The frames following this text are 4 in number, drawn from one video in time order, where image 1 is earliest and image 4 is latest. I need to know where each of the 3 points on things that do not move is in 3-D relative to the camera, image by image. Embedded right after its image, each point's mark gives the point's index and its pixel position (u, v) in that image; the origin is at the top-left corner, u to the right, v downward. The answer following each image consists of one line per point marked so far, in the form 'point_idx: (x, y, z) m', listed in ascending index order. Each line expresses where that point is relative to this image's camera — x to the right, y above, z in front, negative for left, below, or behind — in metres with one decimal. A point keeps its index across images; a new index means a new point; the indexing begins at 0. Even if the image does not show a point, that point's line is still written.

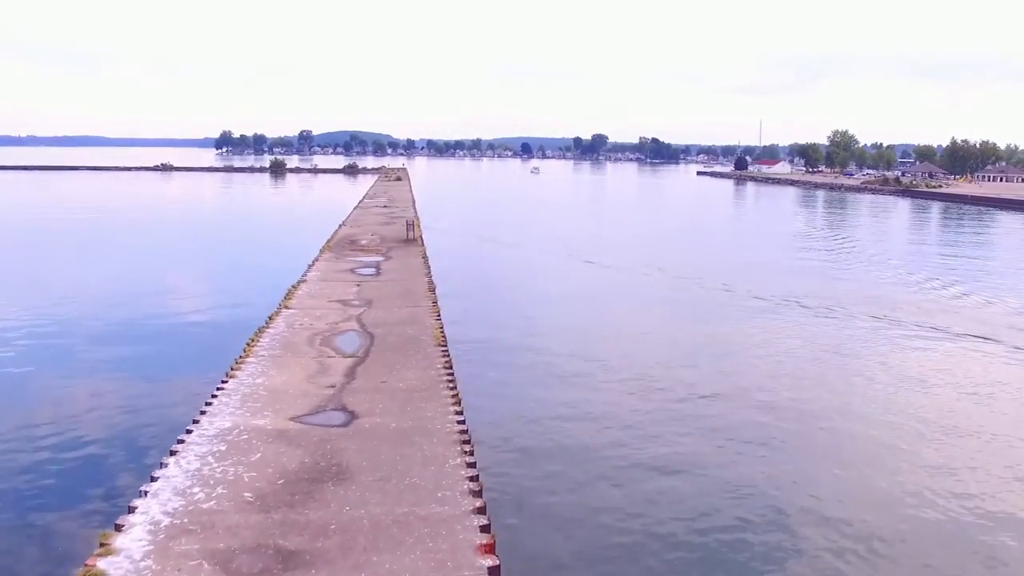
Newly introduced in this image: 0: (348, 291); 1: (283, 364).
0: (-3.2, -0.1, +15.6) m
1: (-3.0, -1.0, +10.5) m
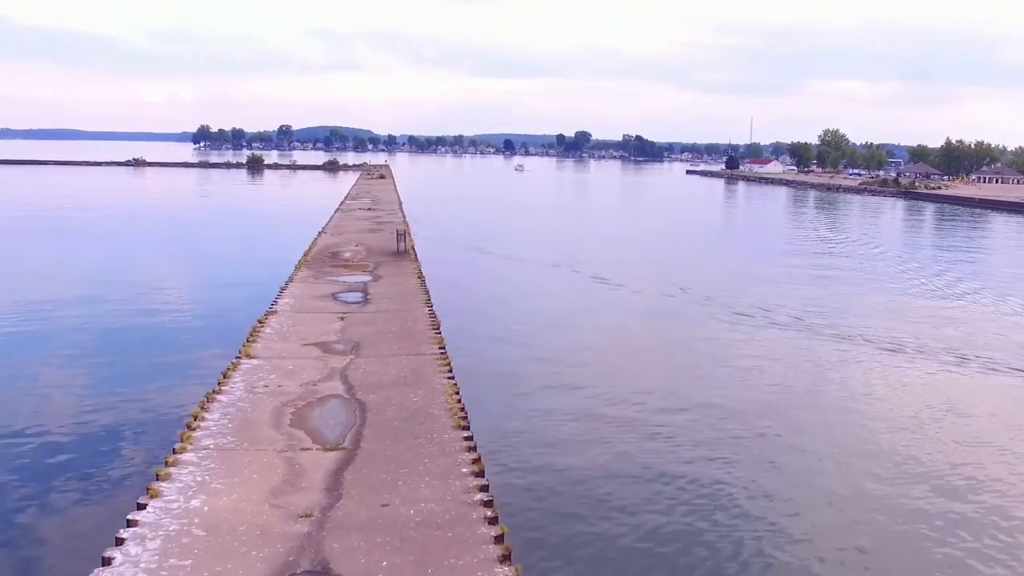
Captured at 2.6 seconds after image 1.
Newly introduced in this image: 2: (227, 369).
0: (-2.8, -0.6, +12.3) m
1: (-2.5, -1.6, +7.2) m
2: (-3.6, -1.0, +10.2) m
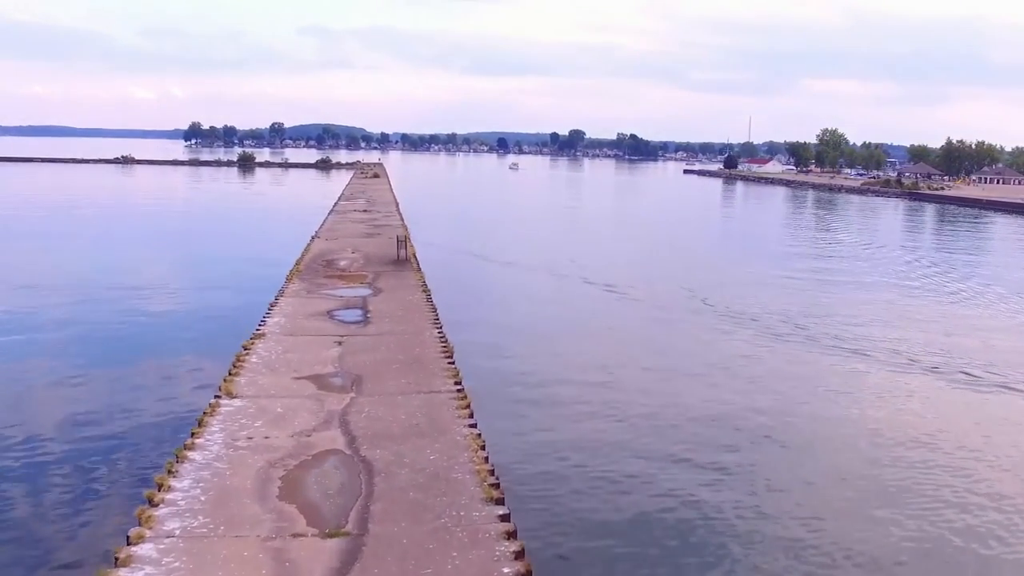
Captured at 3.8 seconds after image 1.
0: (-2.5, -0.9, +10.6) m
1: (-2.1, -1.9, +5.5) m
2: (-3.2, -1.3, +8.5) m
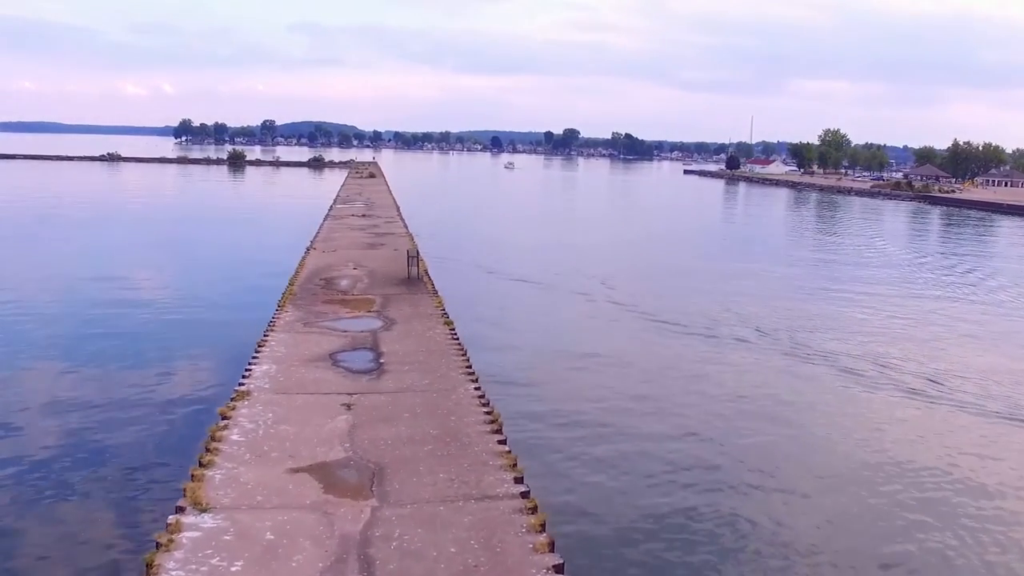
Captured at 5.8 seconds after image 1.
0: (-1.8, -1.4, +7.9) m
1: (-1.3, -2.4, +2.8) m
2: (-2.5, -1.8, +5.7) m
